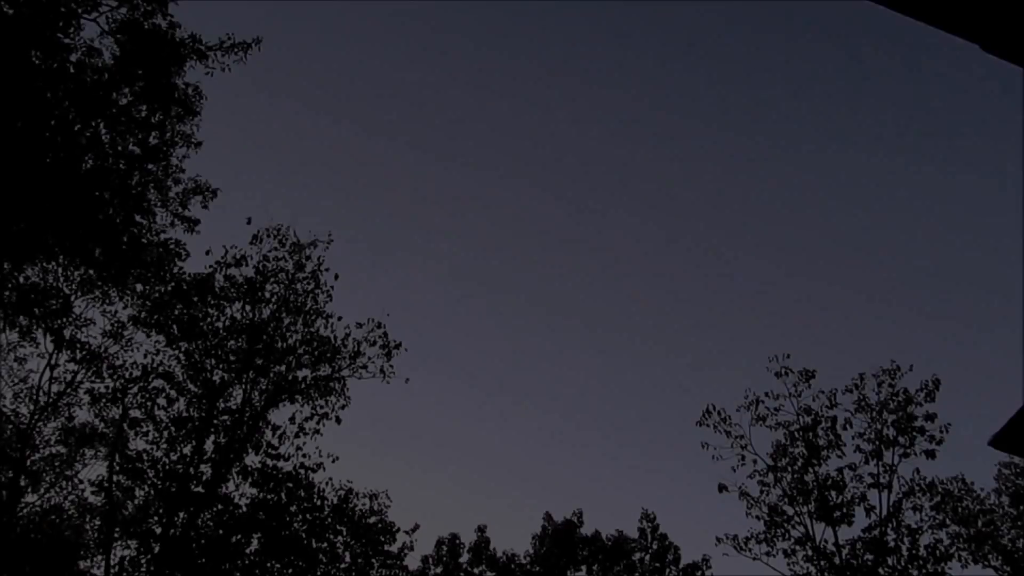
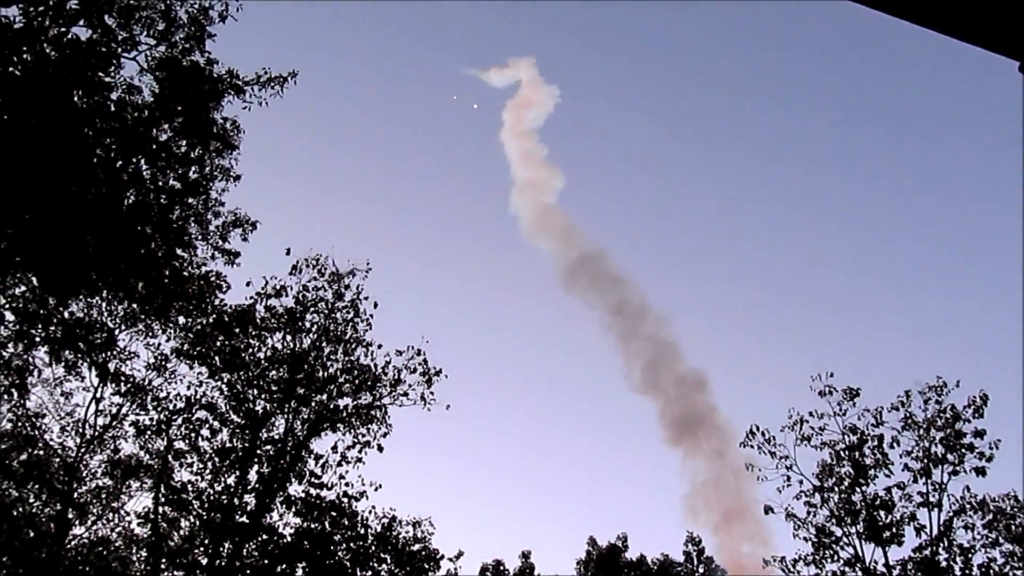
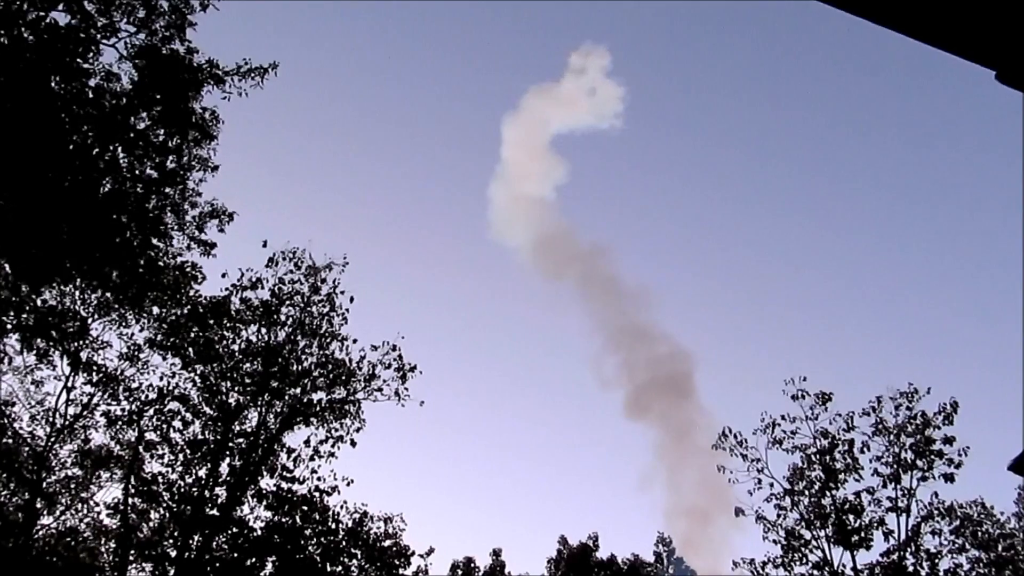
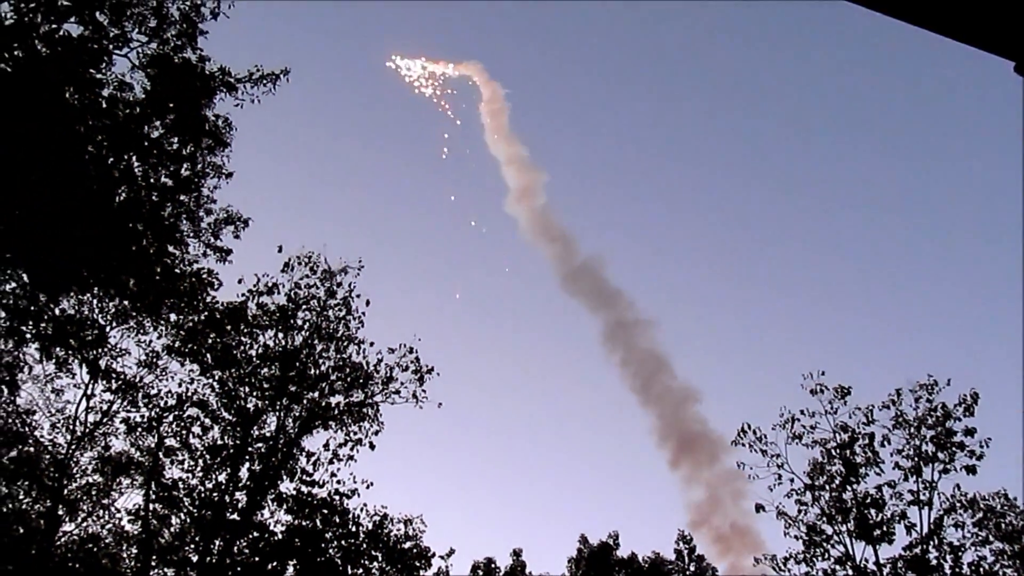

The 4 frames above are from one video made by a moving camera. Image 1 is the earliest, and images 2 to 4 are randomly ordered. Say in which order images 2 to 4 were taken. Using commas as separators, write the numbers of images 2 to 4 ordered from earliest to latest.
4, 2, 3
